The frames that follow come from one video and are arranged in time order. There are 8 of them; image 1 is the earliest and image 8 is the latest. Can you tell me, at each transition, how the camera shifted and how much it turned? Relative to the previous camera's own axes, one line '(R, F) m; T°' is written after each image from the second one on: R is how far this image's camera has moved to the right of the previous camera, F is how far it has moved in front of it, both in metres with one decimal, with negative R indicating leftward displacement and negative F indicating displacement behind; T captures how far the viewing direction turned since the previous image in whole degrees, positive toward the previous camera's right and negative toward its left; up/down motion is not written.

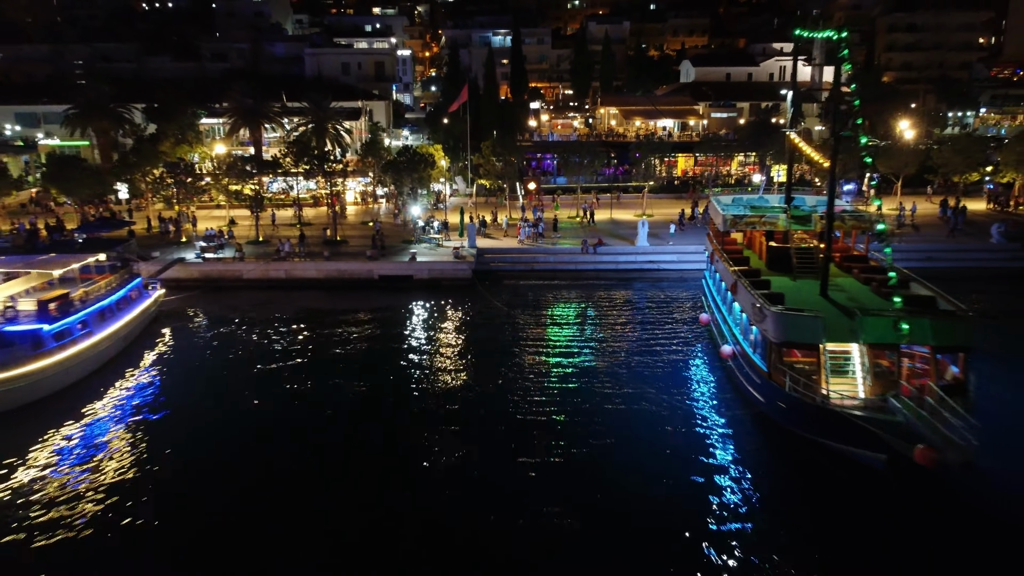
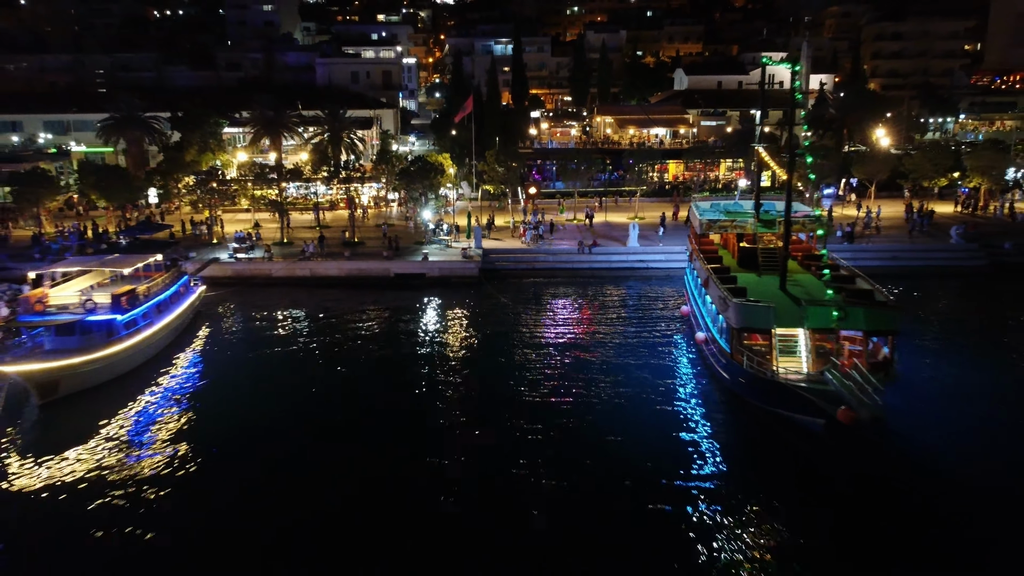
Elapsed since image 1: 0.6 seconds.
(-0.1, -2.8) m; 0°
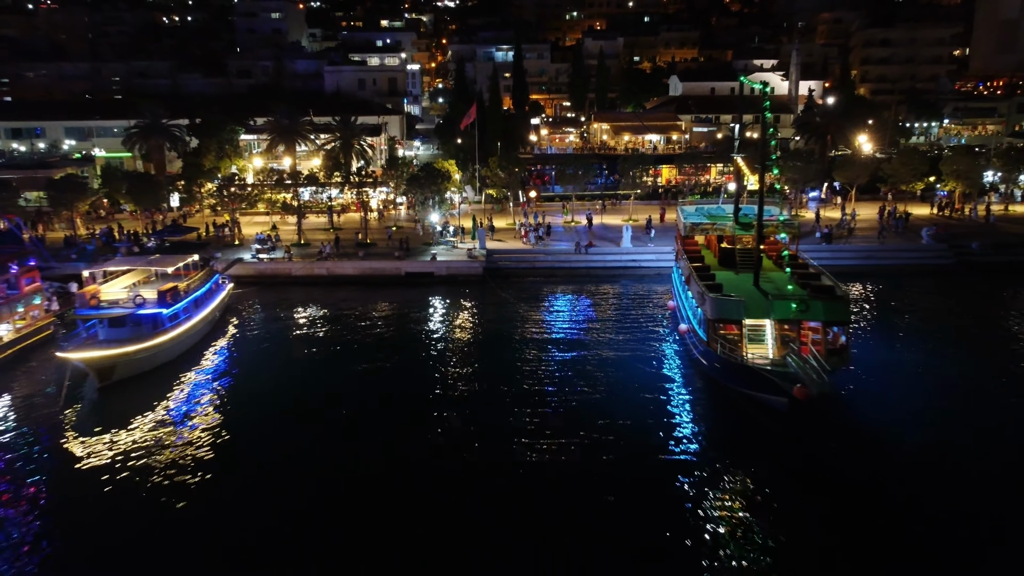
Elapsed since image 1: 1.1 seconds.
(-0.1, -2.3) m; 0°
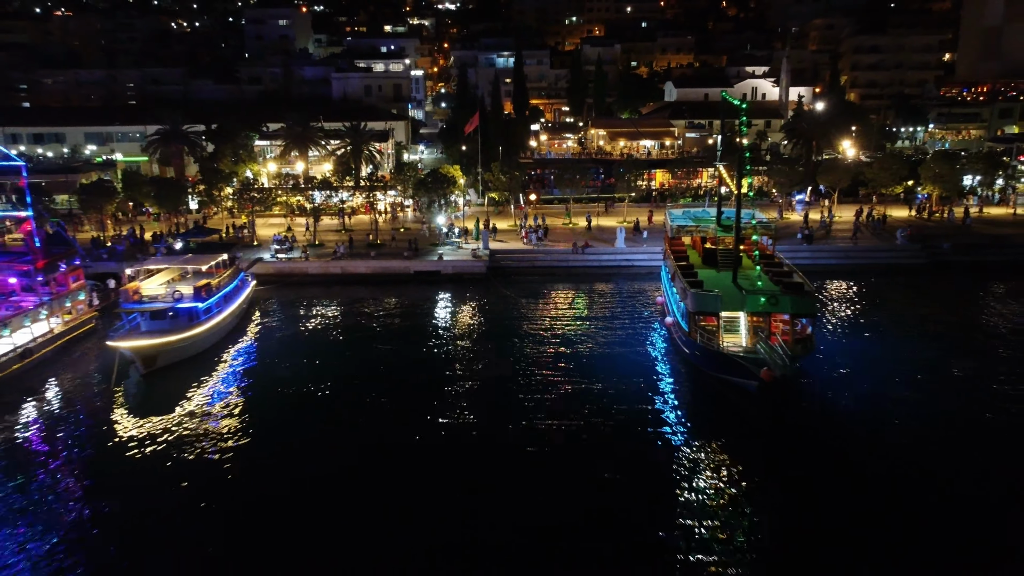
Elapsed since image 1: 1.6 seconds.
(-0.1, -2.3) m; 0°
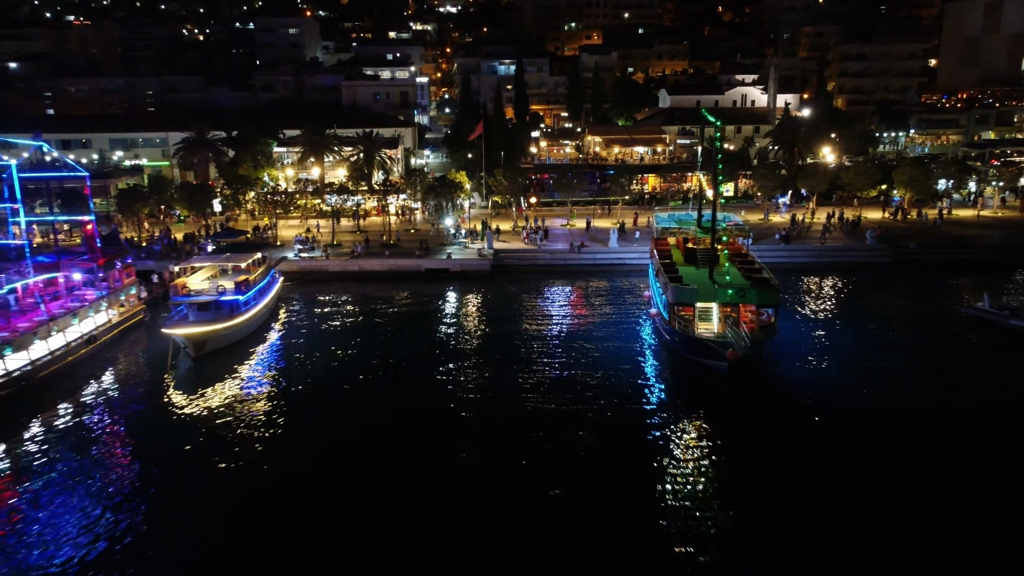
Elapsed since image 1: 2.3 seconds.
(-0.1, -3.2) m; 0°
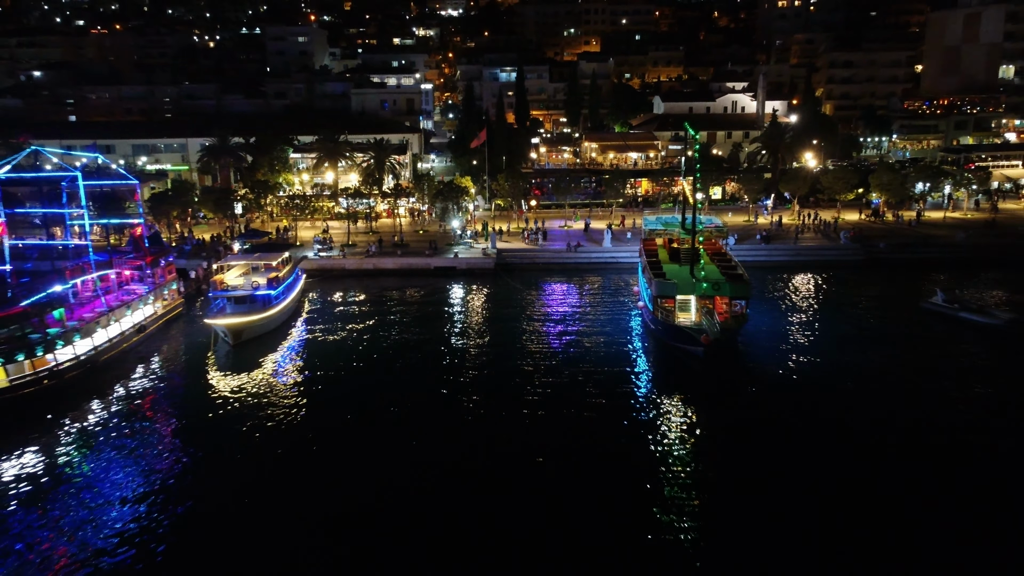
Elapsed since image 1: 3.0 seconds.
(-0.1, -3.2) m; 0°
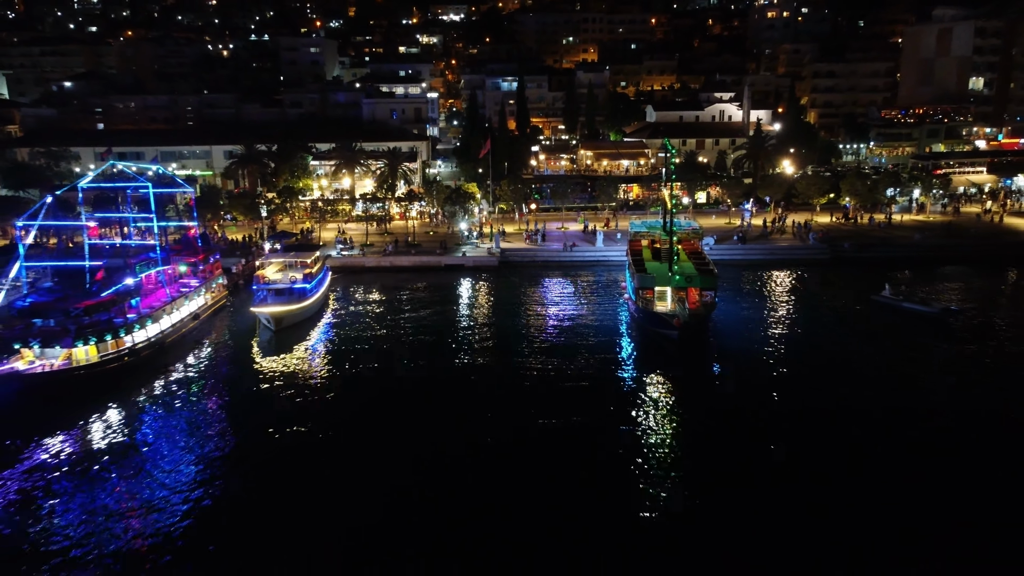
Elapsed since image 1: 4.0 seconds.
(-0.1, -4.6) m; 0°
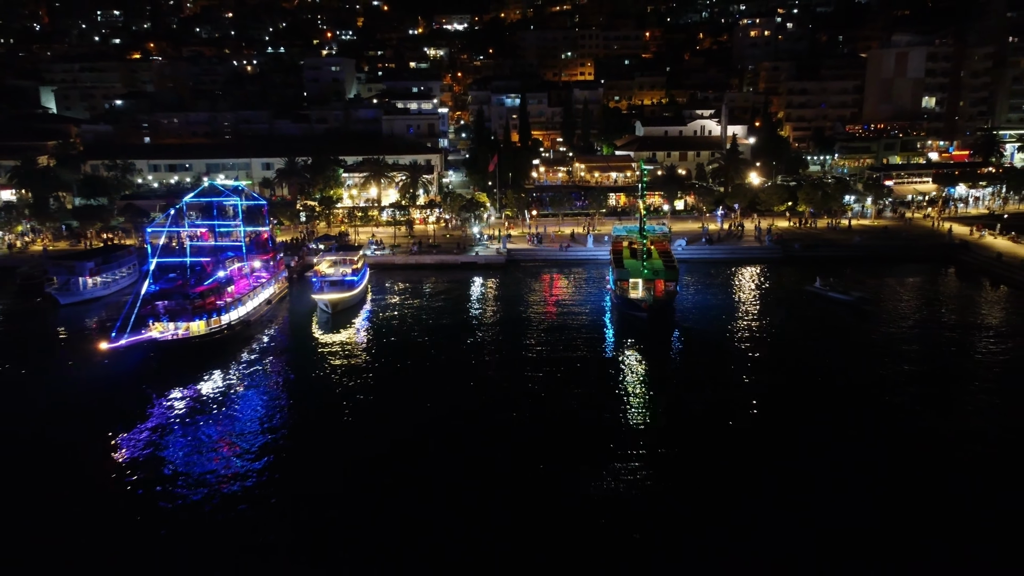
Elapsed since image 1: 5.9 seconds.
(-0.3, -8.9) m; 0°
